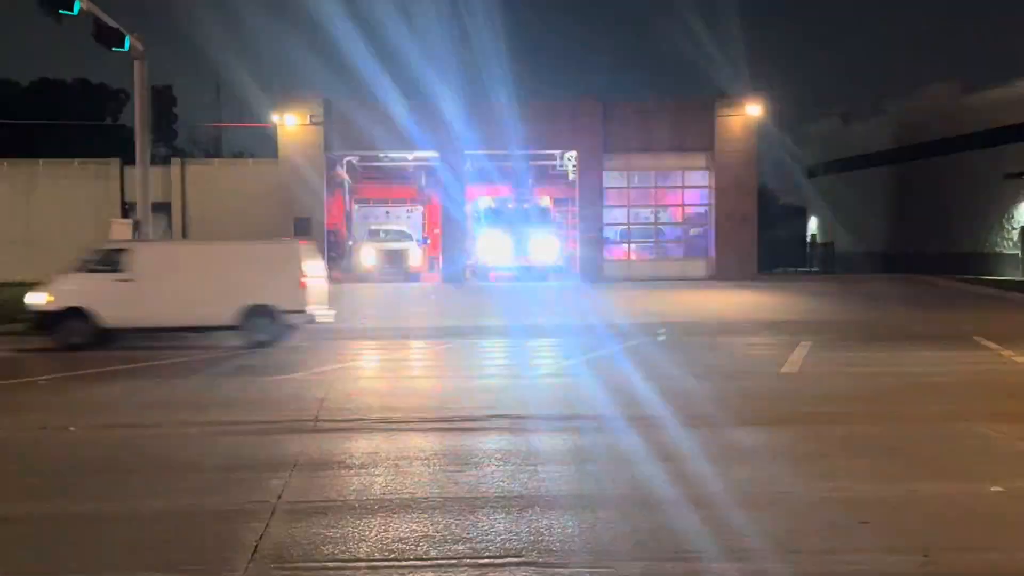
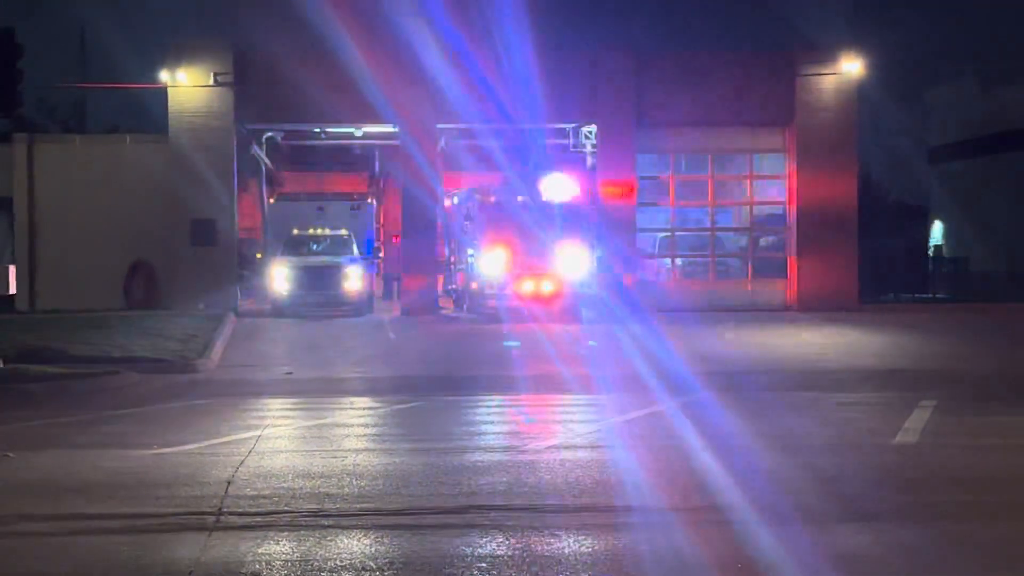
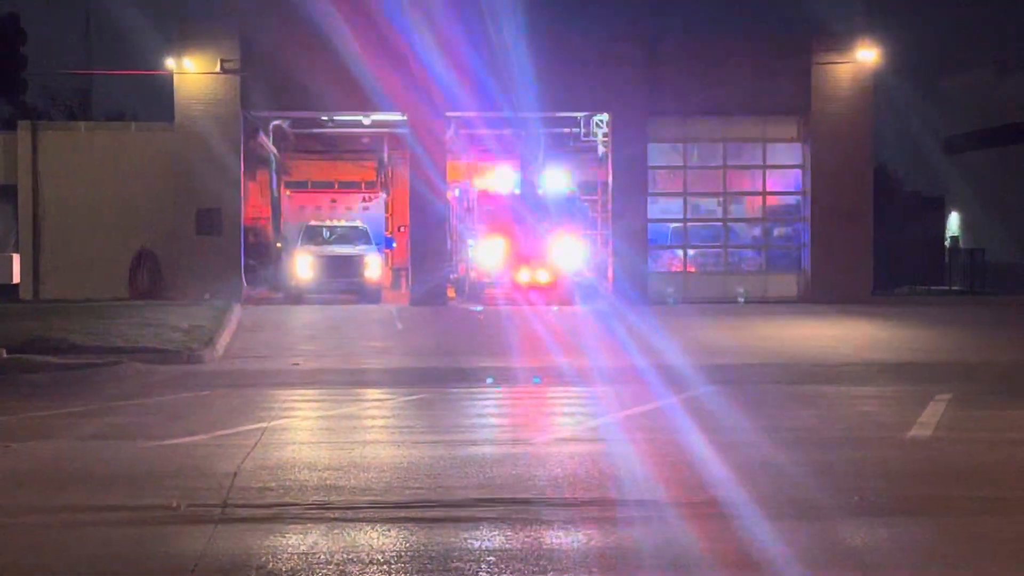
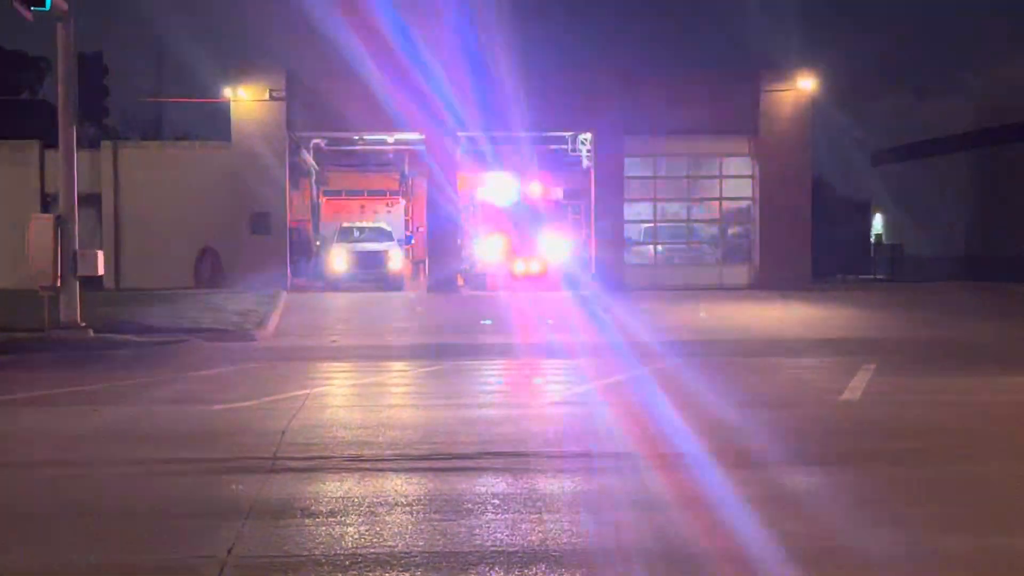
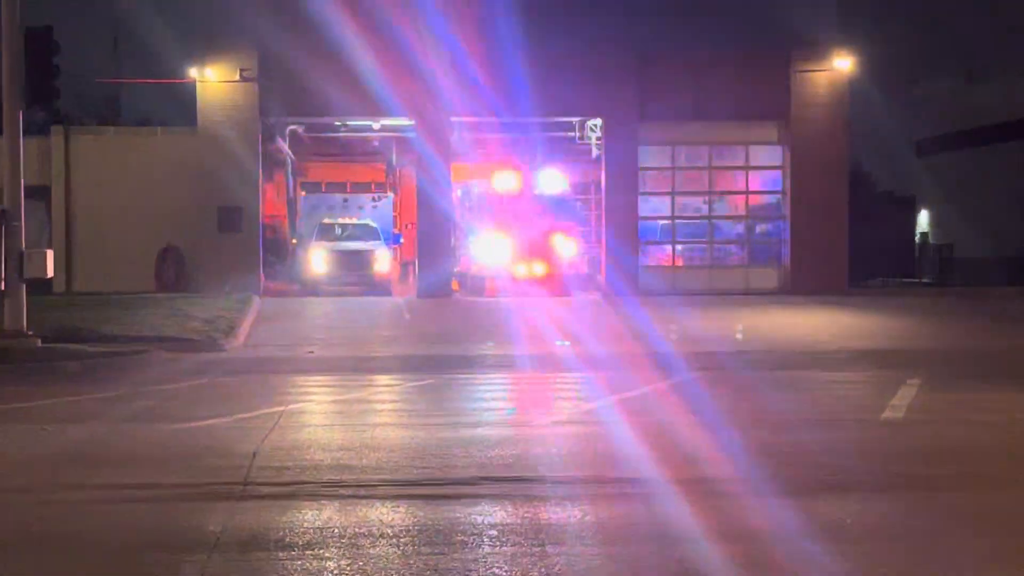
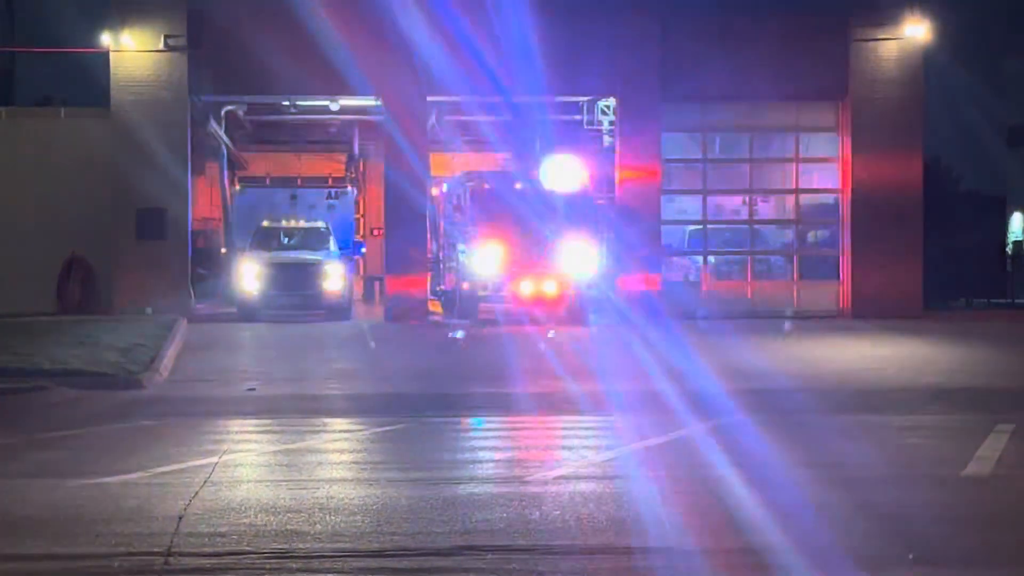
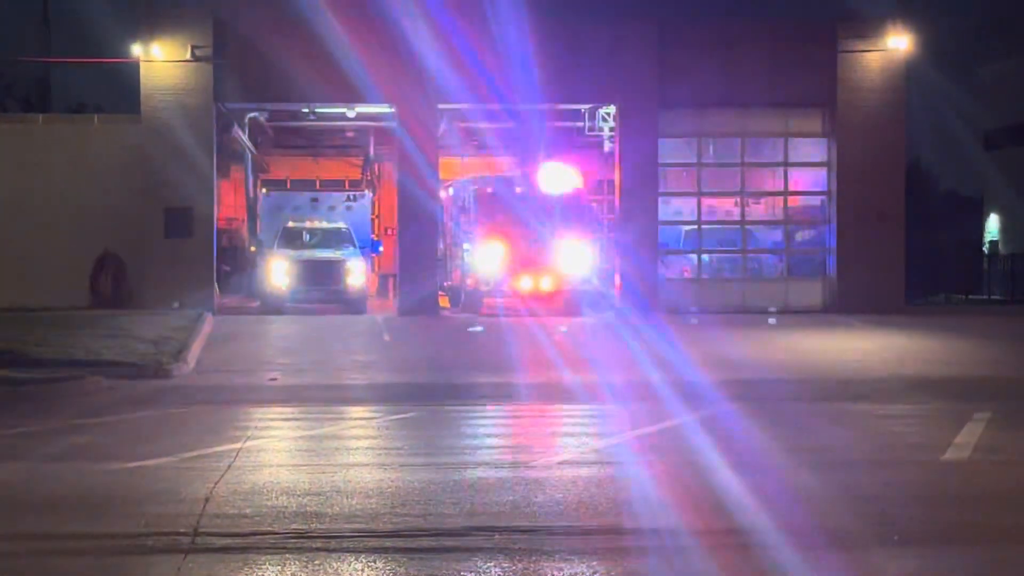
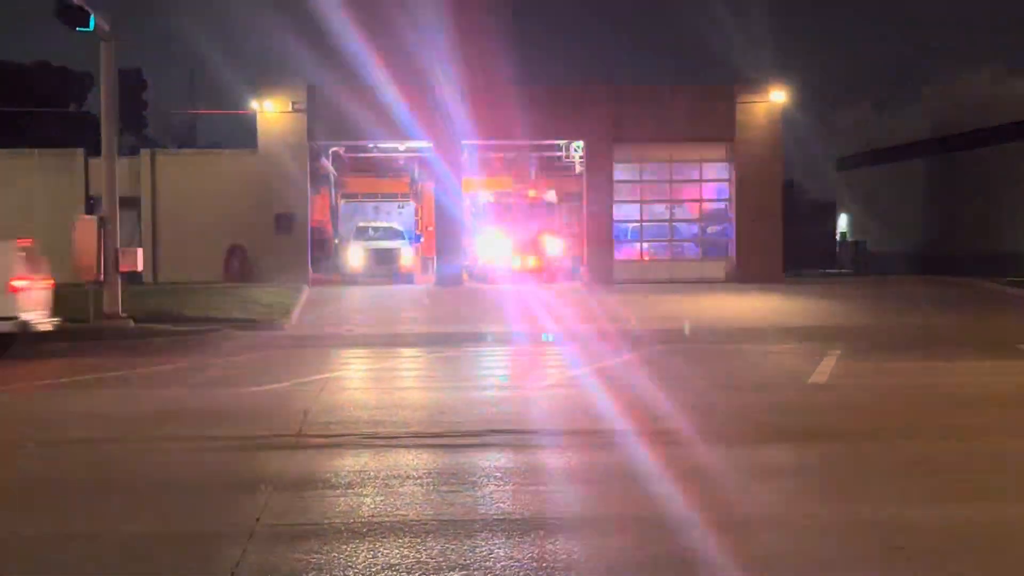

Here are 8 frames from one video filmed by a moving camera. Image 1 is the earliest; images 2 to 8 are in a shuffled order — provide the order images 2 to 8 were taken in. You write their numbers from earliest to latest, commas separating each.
8, 4, 5, 3, 7, 6, 2
